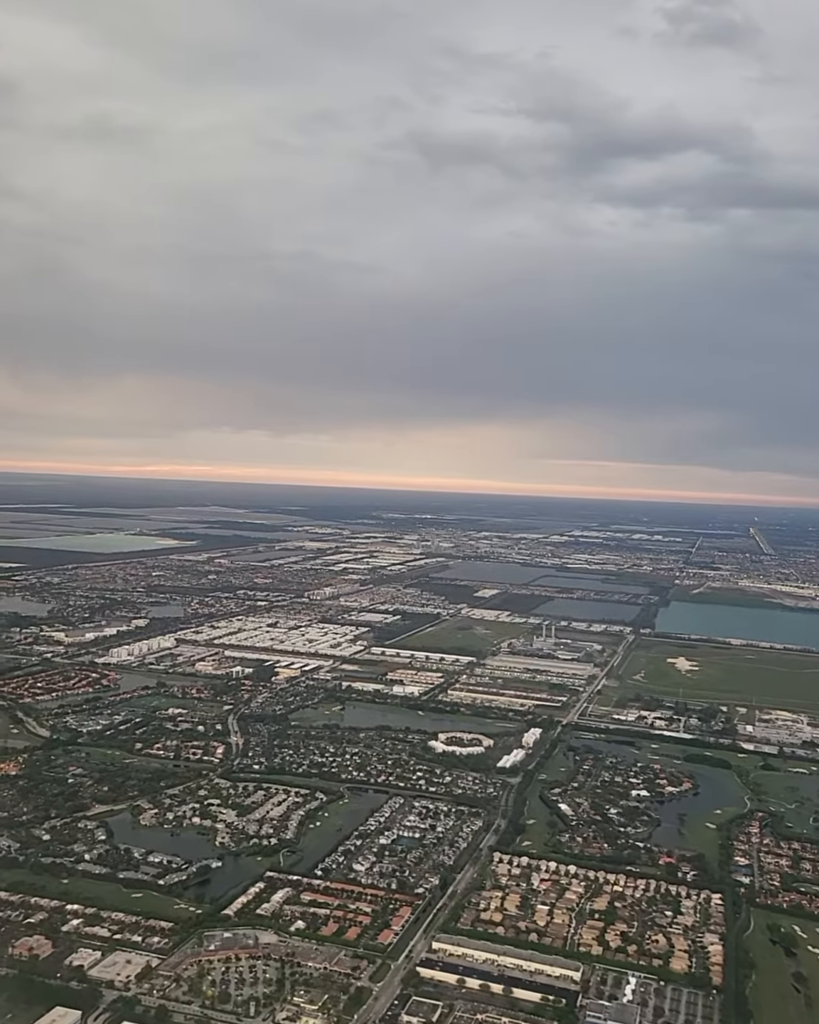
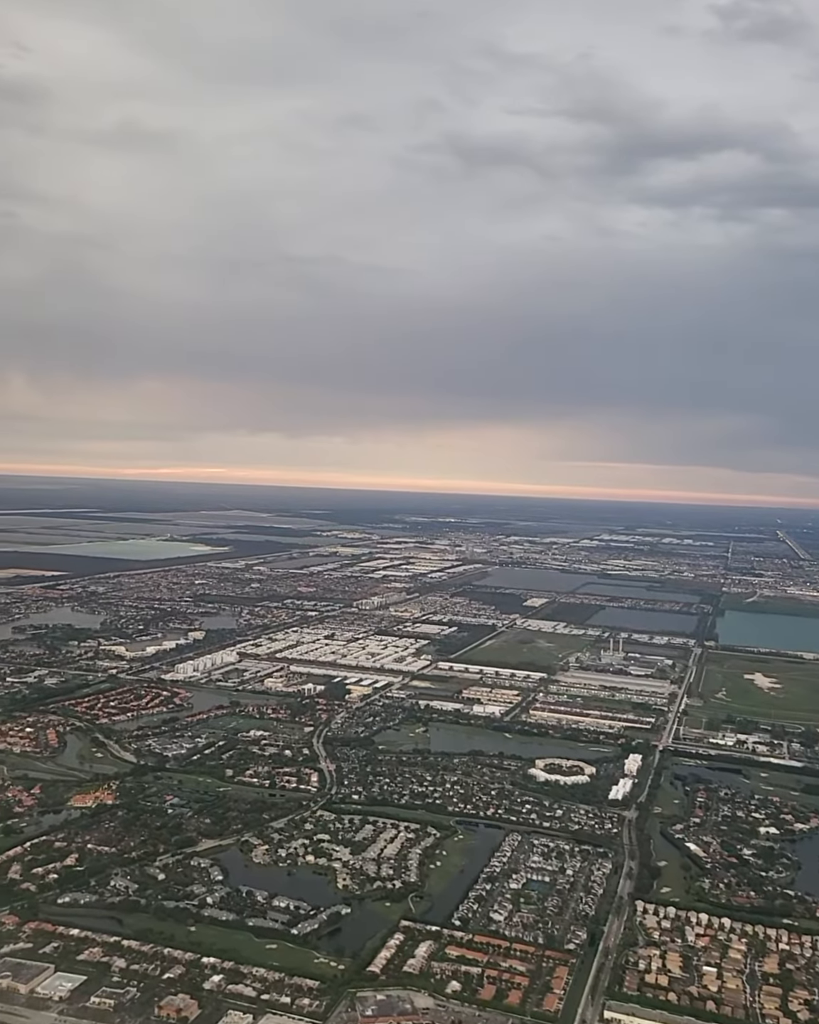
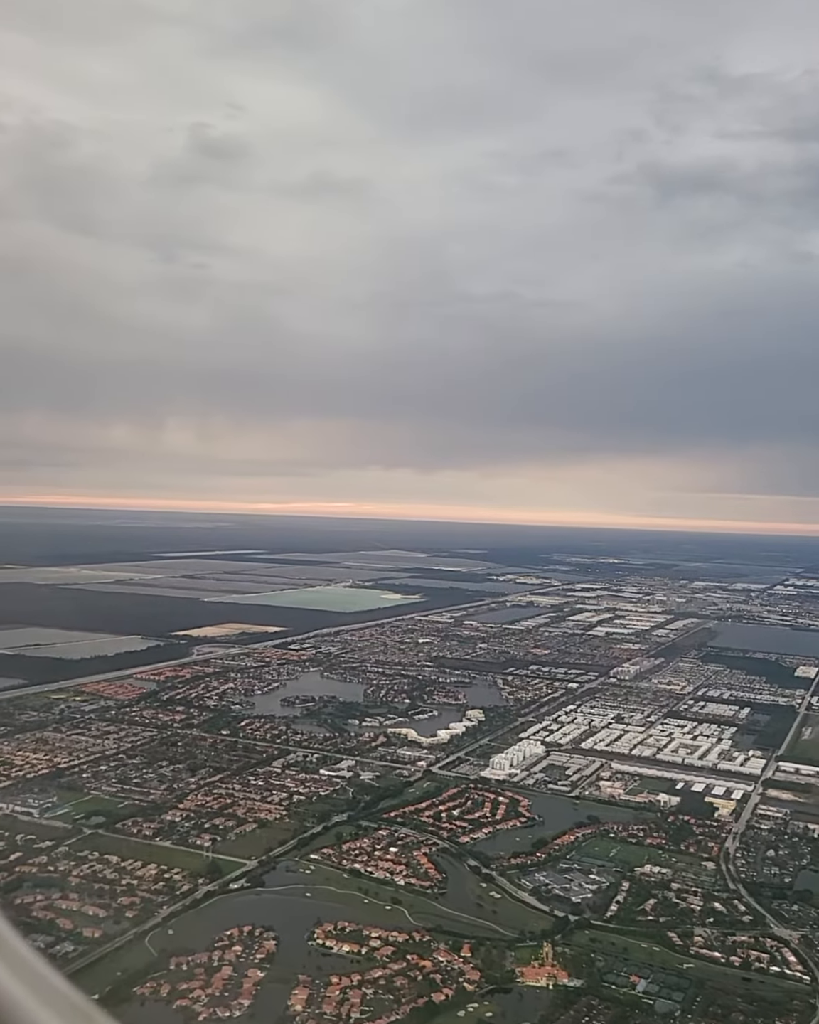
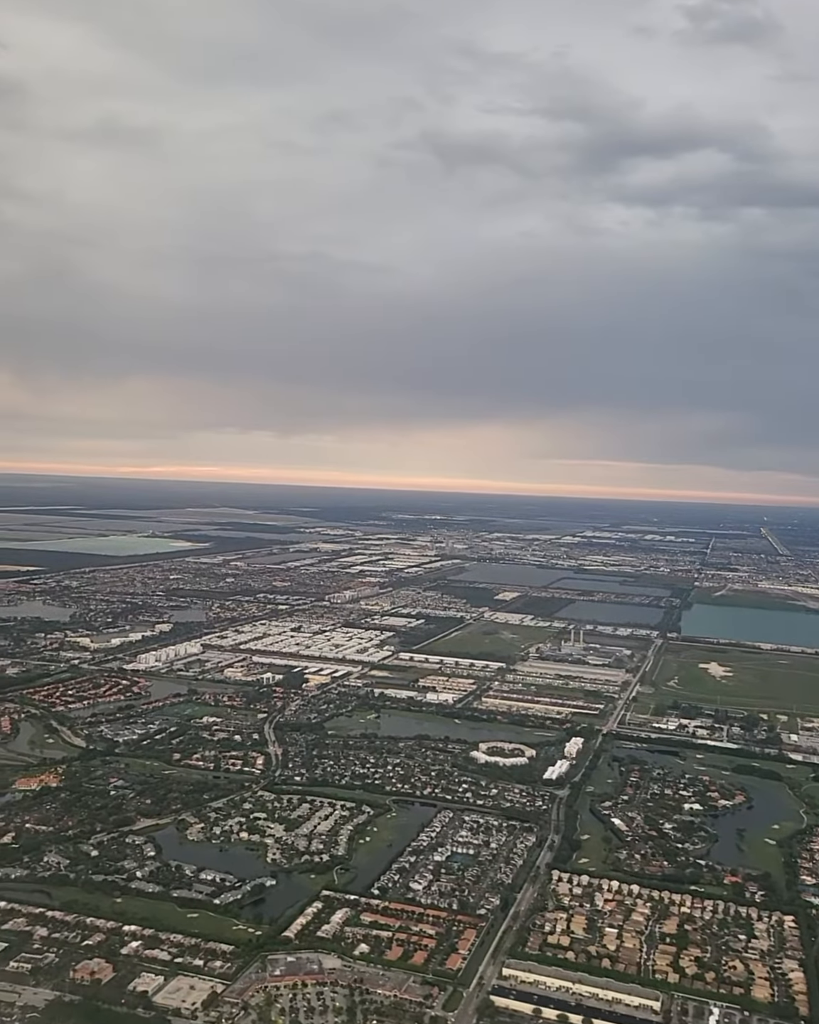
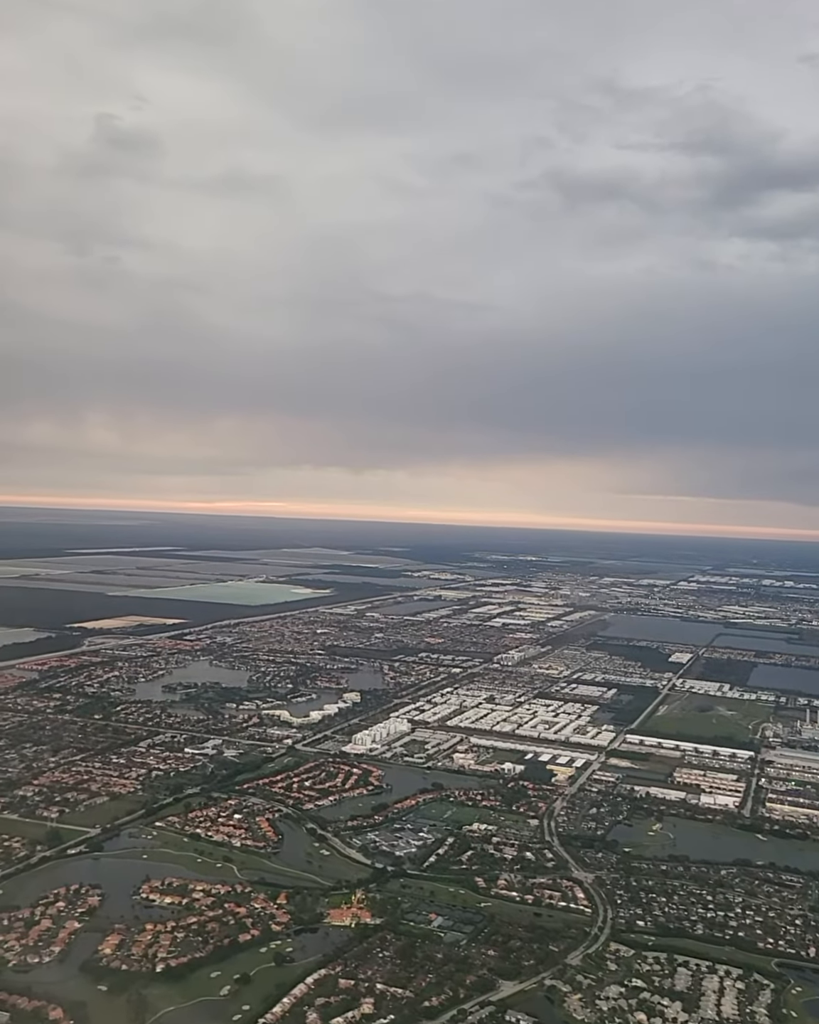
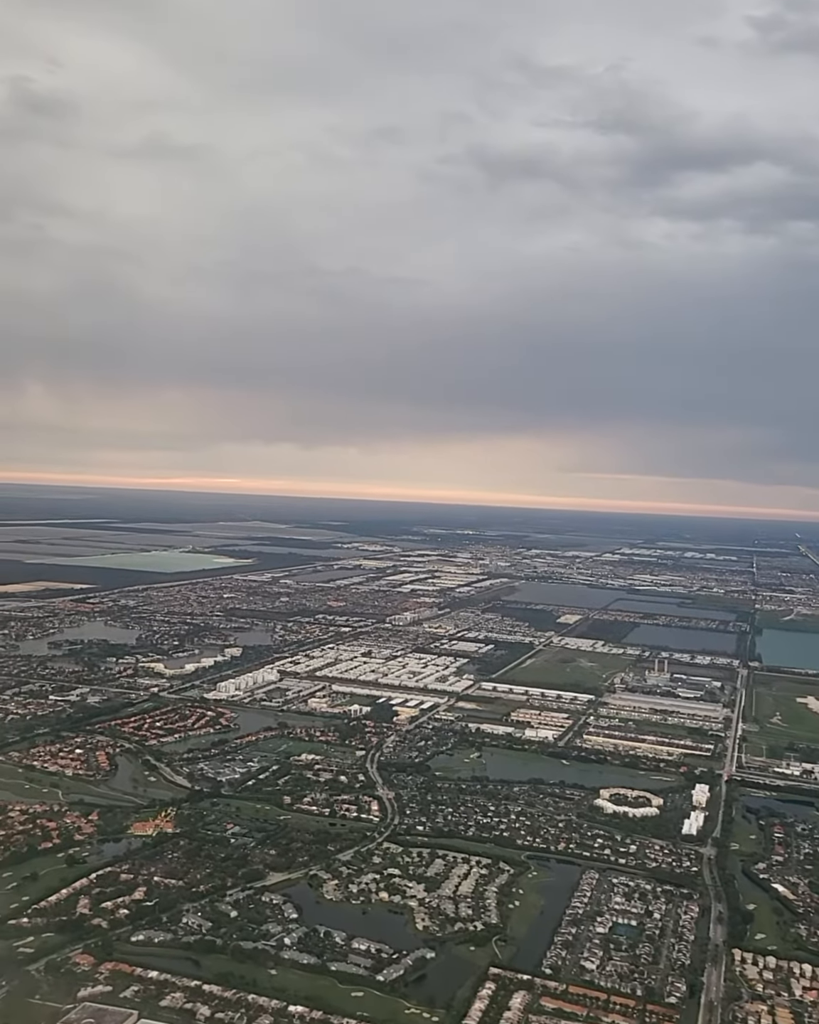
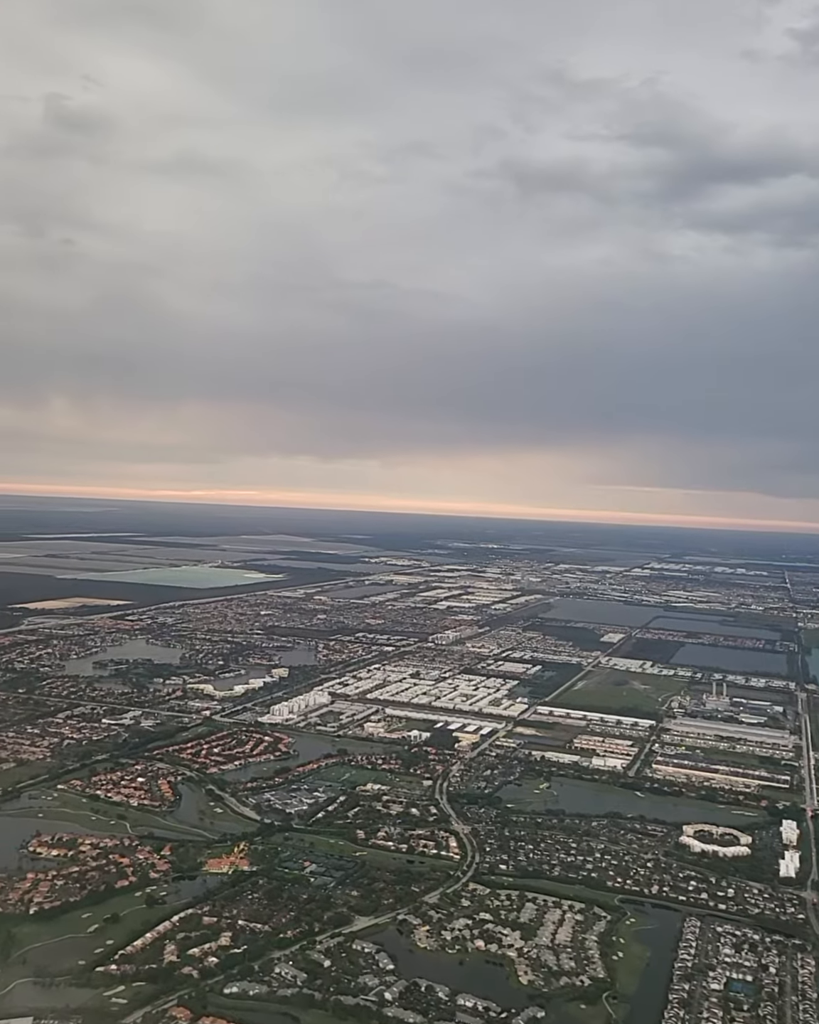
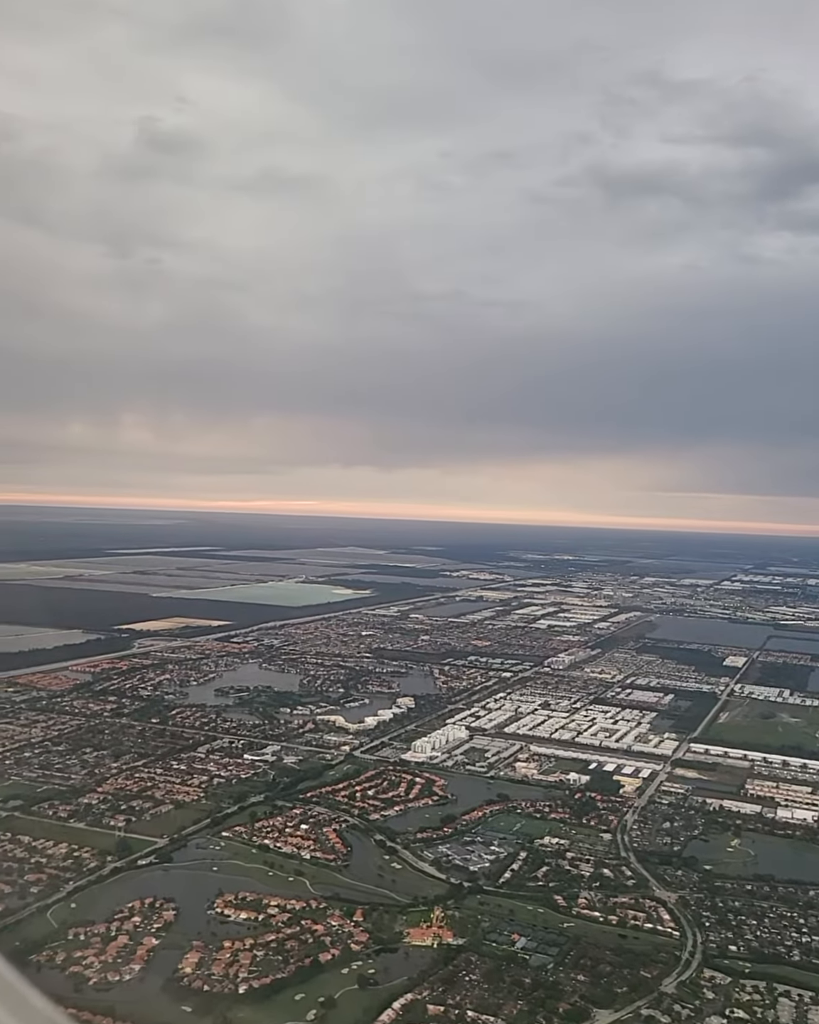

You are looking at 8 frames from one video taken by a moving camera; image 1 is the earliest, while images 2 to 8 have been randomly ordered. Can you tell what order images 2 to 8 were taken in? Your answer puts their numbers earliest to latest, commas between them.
4, 2, 6, 7, 5, 8, 3
